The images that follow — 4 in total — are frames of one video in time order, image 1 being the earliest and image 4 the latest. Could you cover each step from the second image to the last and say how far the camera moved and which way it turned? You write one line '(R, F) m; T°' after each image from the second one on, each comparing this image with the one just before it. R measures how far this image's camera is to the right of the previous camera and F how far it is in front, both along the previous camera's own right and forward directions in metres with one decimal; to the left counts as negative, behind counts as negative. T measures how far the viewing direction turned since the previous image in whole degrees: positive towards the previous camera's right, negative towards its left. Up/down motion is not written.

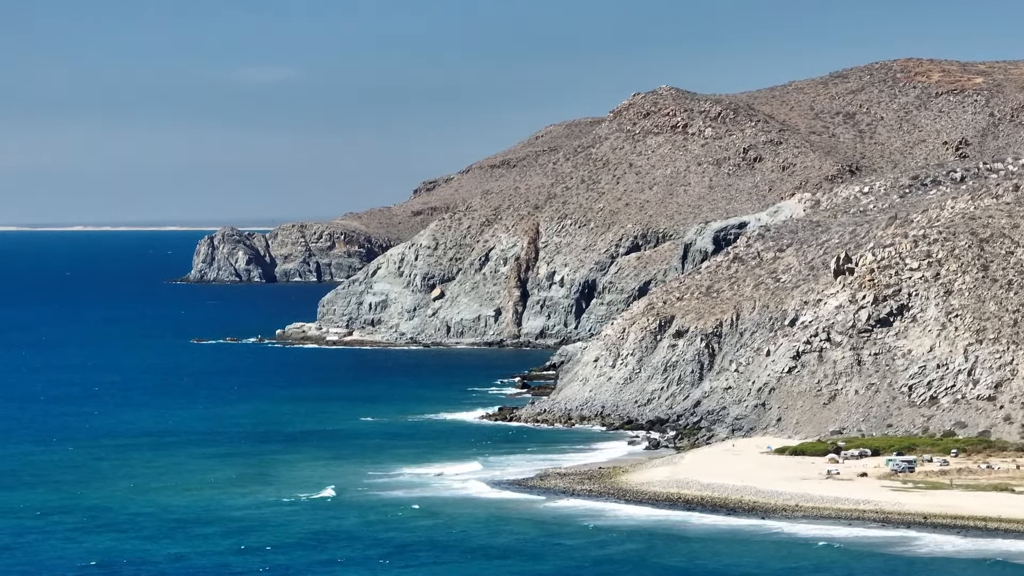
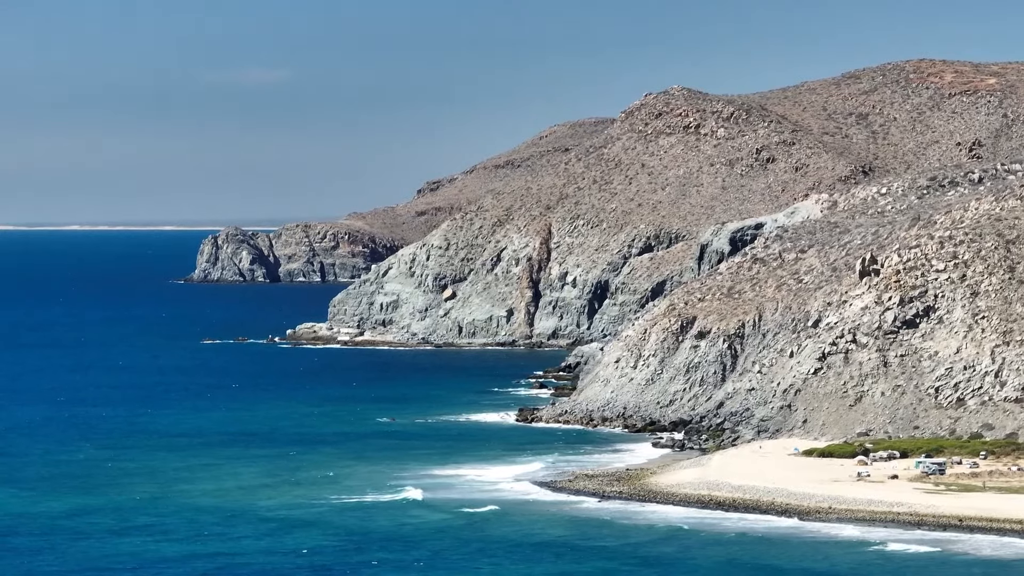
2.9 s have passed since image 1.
(-1.2, +0.3) m; 0°
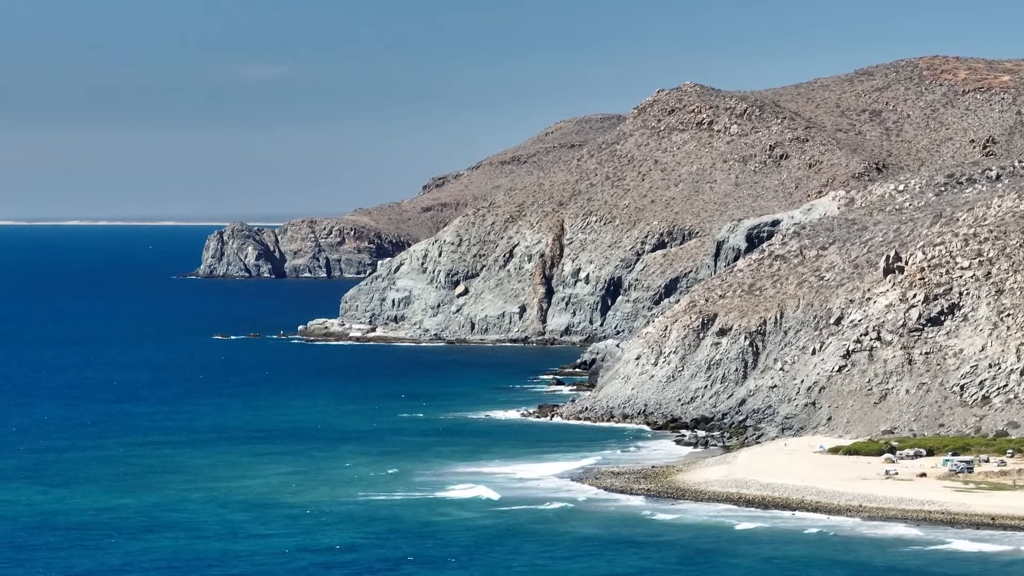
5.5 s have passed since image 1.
(-1.1, +0.2) m; 0°
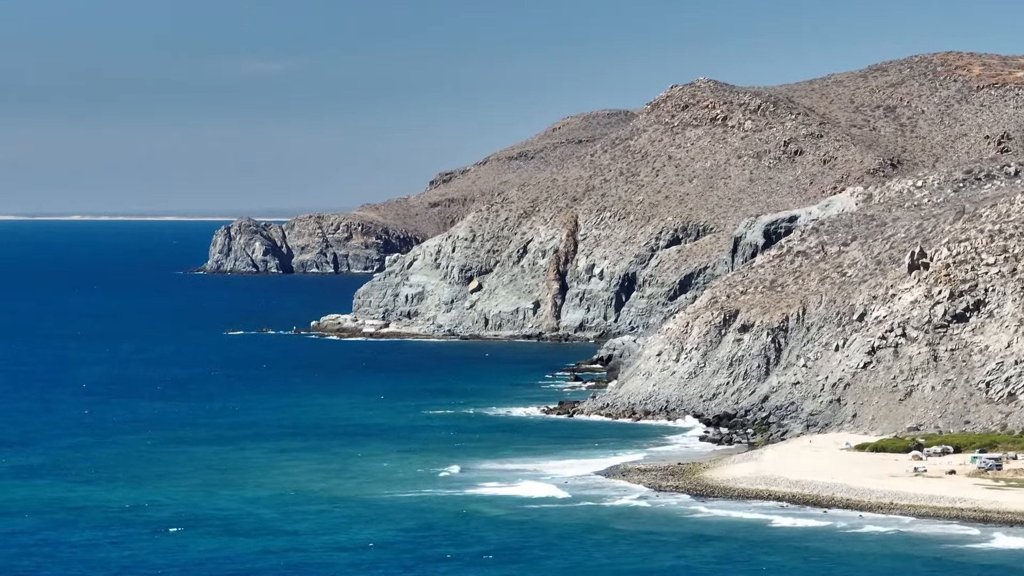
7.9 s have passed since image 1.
(-1.0, +0.2) m; 0°
